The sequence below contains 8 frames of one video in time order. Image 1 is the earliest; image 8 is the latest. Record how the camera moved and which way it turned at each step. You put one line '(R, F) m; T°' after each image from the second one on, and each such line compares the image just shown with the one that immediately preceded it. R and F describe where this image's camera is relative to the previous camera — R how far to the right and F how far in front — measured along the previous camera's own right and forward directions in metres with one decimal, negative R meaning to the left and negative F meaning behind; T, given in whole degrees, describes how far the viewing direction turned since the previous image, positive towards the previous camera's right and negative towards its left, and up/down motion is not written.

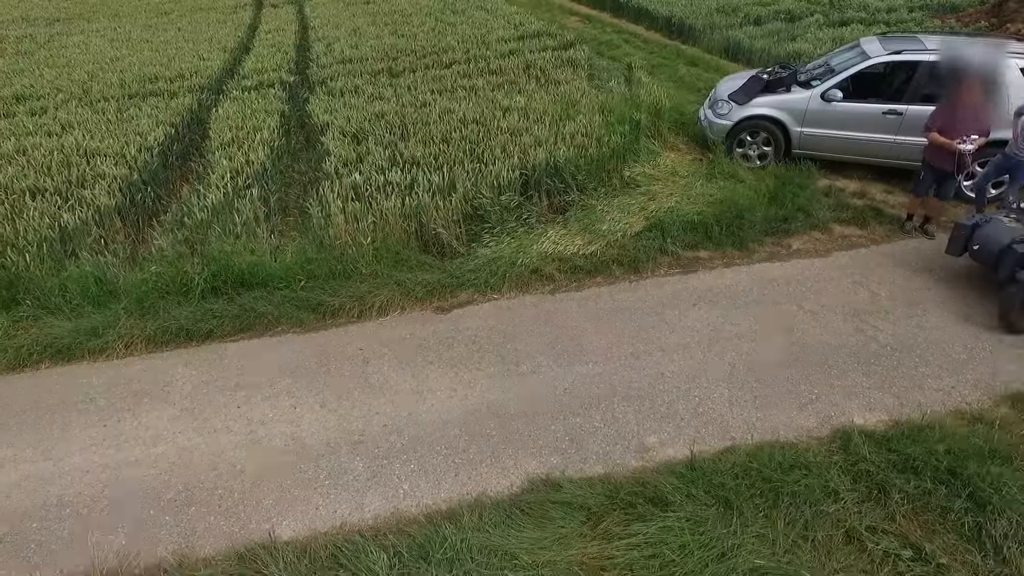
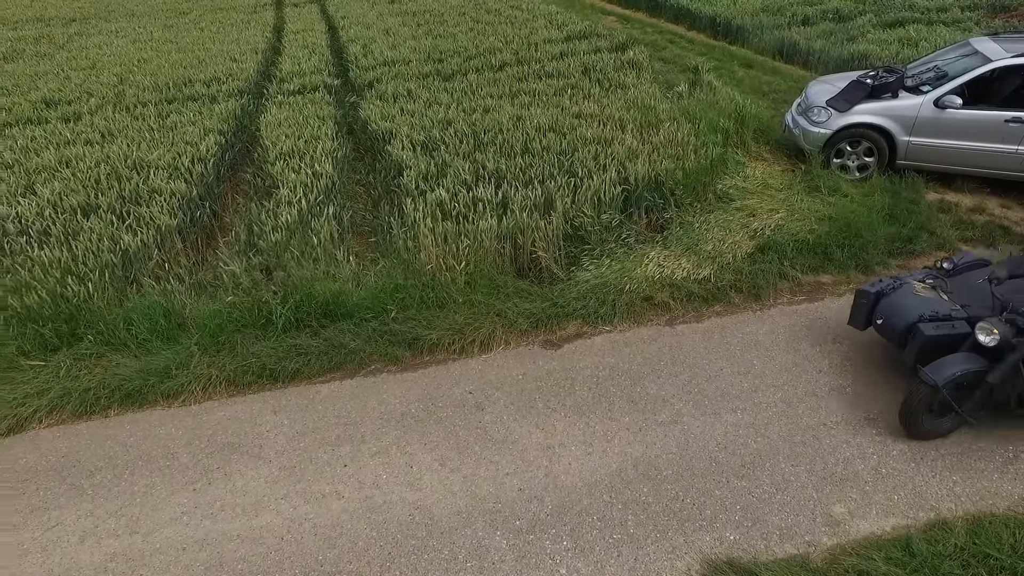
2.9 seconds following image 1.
(-0.6, +0.5) m; 0°
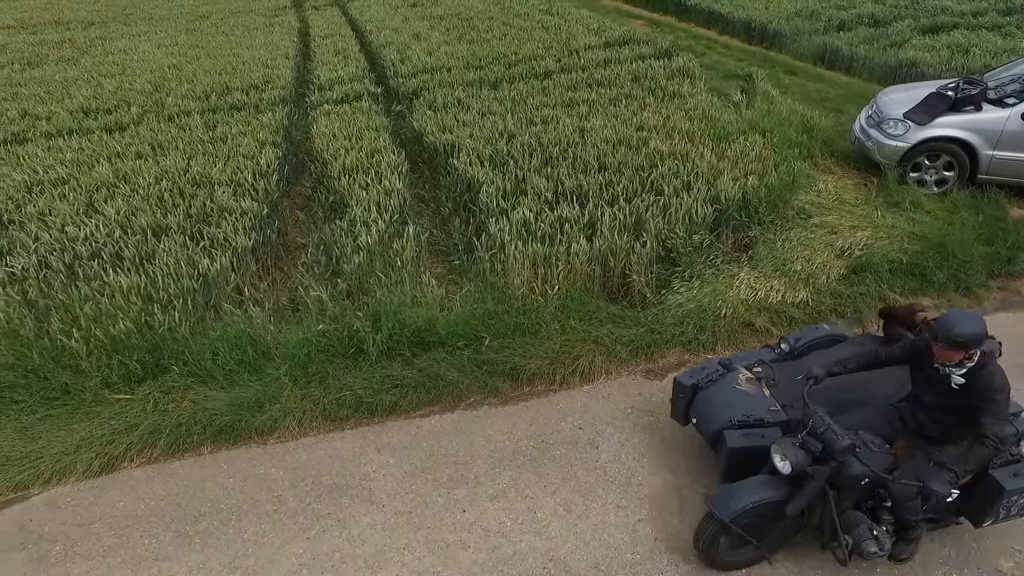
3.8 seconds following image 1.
(-0.5, +0.2) m; 0°
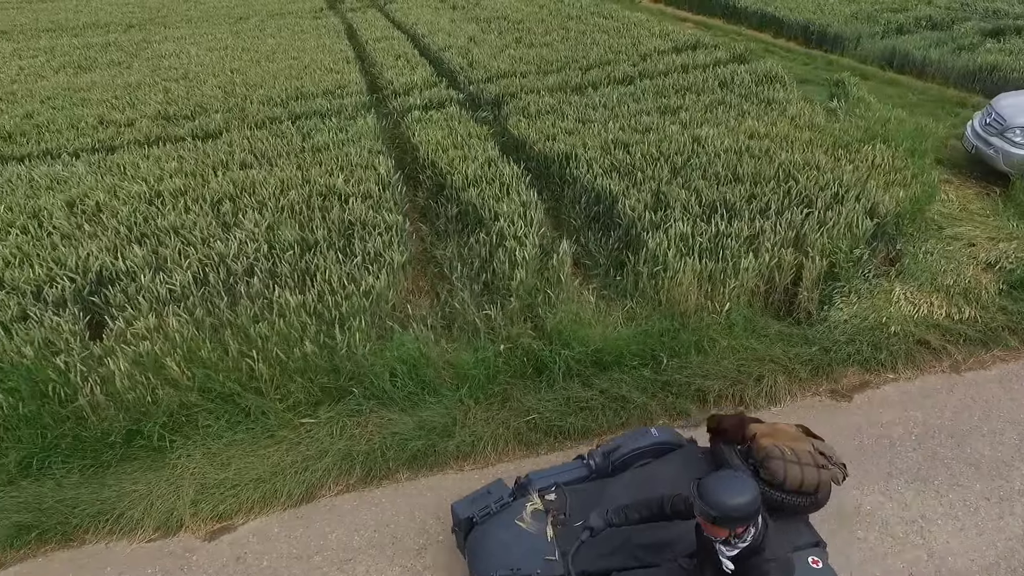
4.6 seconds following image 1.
(-0.8, +0.1) m; 0°
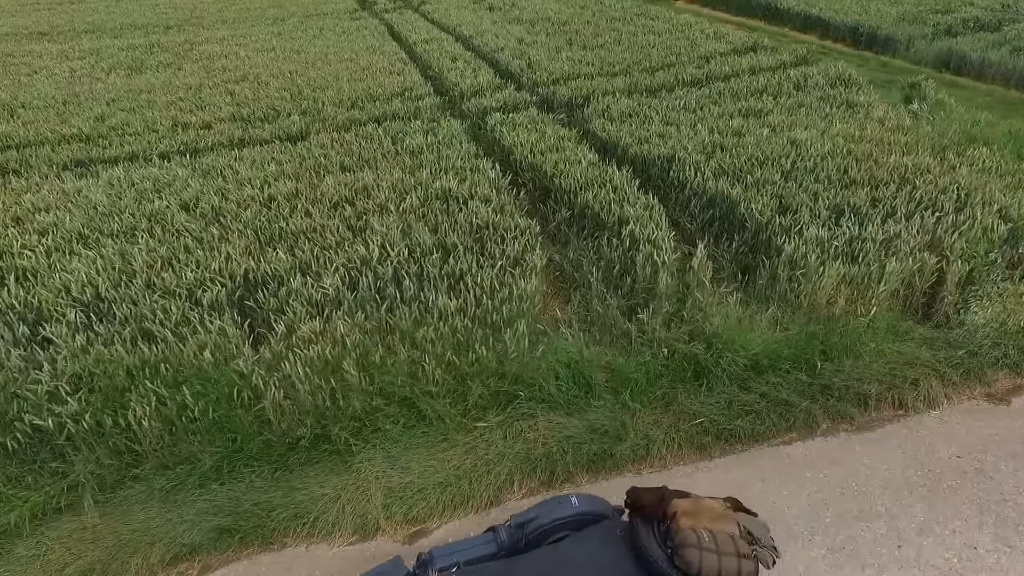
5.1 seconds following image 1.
(-0.7, 0.0) m; 0°
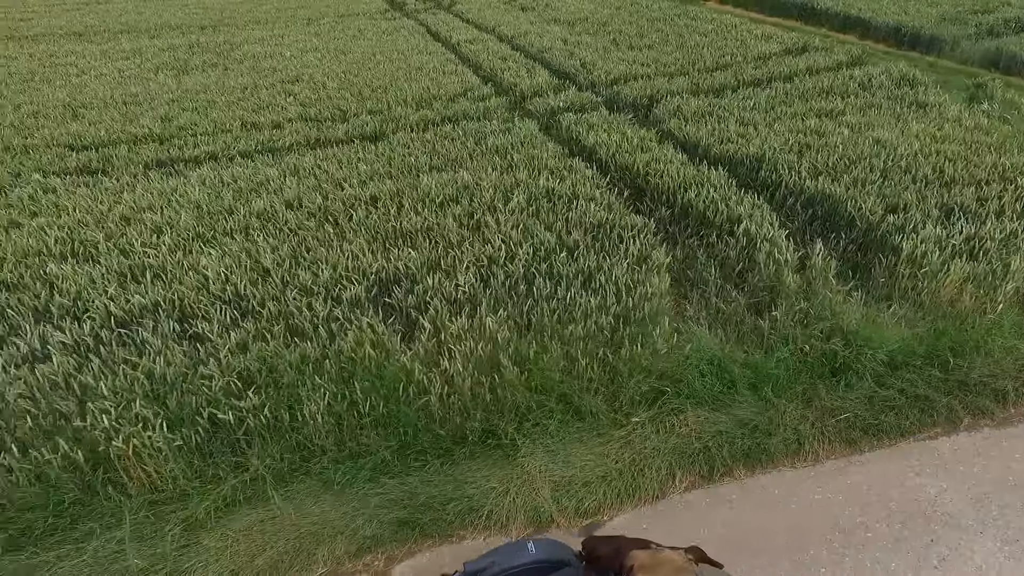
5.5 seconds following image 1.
(-0.7, -0.1) m; 0°
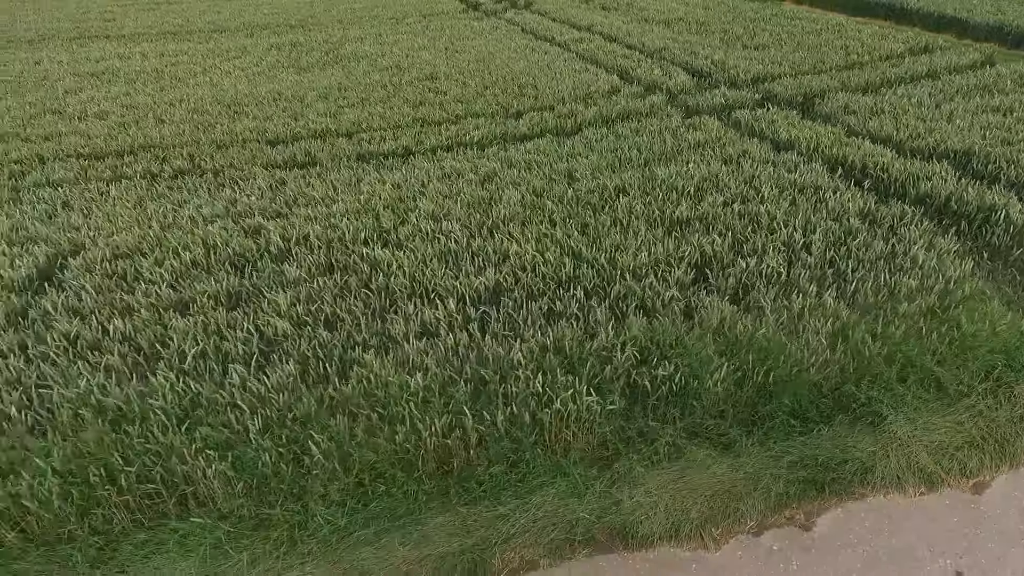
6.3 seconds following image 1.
(-1.7, -0.3) m; 0°
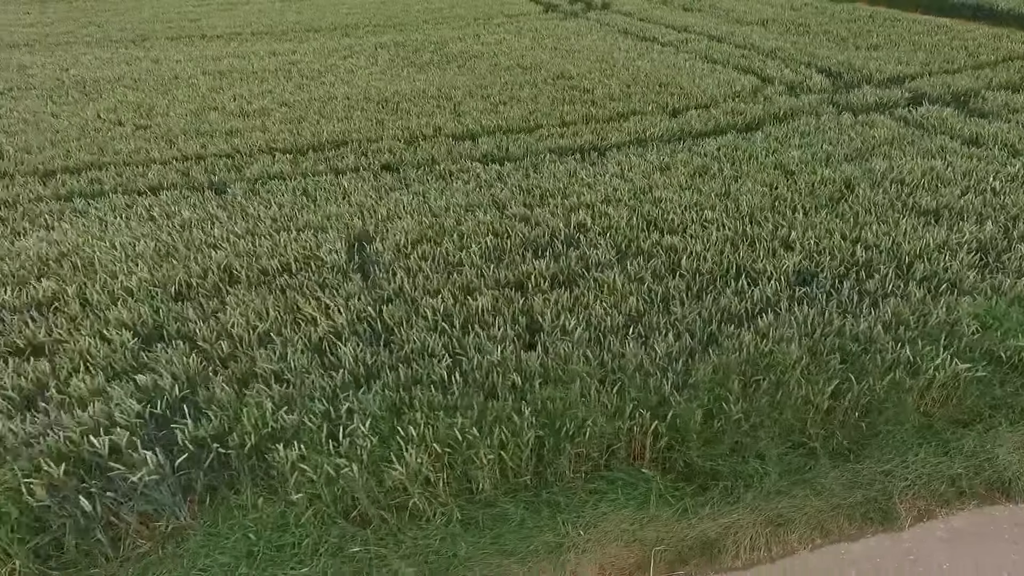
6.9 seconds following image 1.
(-1.7, -0.3) m; 0°
